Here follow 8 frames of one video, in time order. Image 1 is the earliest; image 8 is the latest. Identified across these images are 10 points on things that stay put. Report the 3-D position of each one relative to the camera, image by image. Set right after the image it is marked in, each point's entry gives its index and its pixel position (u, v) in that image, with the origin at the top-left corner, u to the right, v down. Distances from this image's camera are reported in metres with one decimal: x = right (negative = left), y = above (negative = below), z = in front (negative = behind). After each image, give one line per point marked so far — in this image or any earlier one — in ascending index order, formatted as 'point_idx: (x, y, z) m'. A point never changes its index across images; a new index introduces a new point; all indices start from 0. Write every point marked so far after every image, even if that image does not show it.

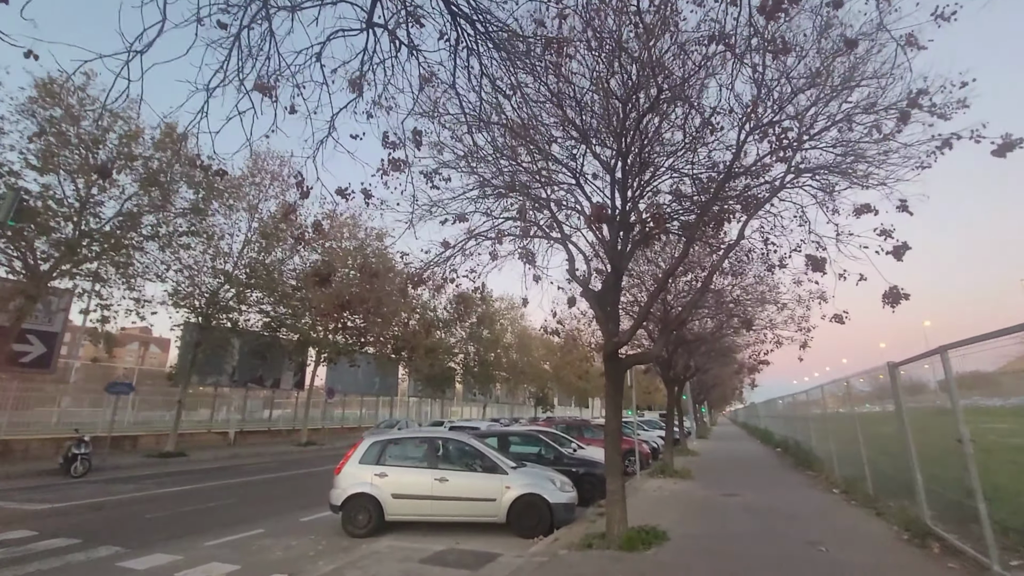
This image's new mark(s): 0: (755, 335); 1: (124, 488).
0: (+9.4, -1.8, +18.7) m
1: (-11.4, -6.0, +14.4) m
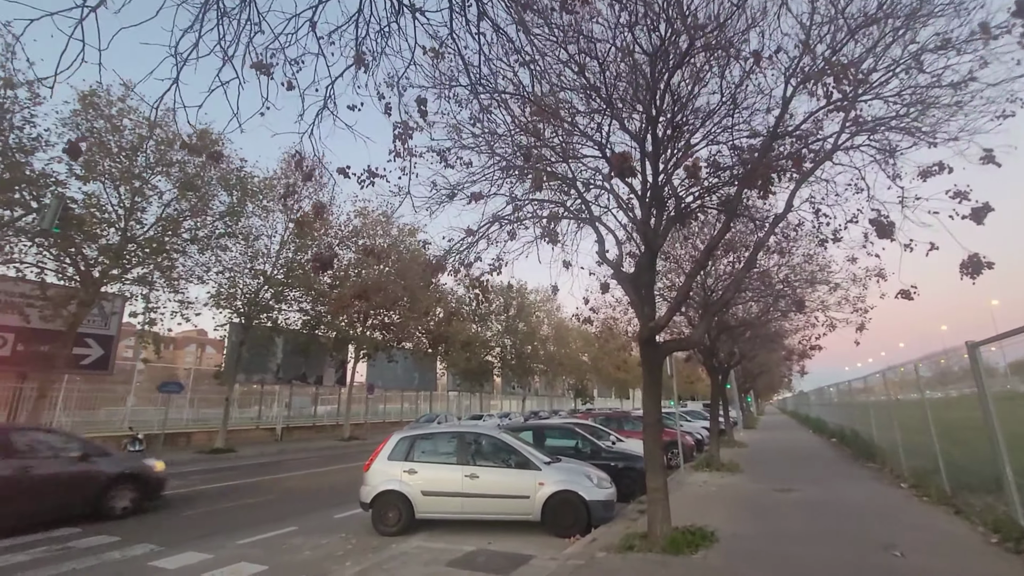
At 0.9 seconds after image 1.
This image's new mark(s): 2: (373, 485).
0: (+10.6, -1.1, +17.5) m
1: (-10.3, -6.0, +14.8) m
2: (-2.4, -3.3, +8.2) m
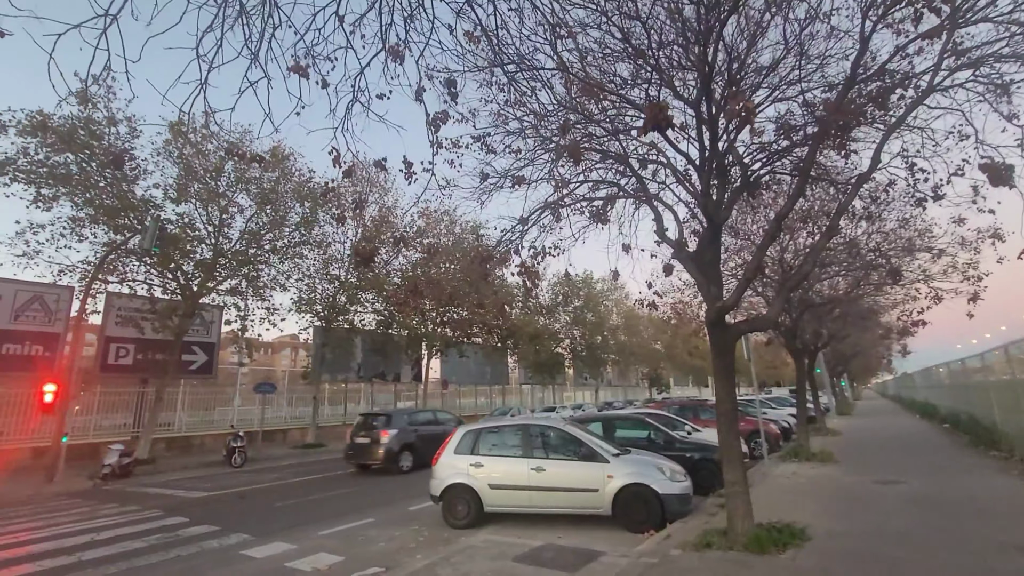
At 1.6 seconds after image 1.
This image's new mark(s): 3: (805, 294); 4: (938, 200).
0: (+12.8, -0.1, +15.7) m
1: (-8.0, -6.3, +16.0) m
2: (-1.2, -3.2, +8.3) m
3: (+8.4, 0.0, +14.0) m
4: (+6.7, +1.4, +7.6) m
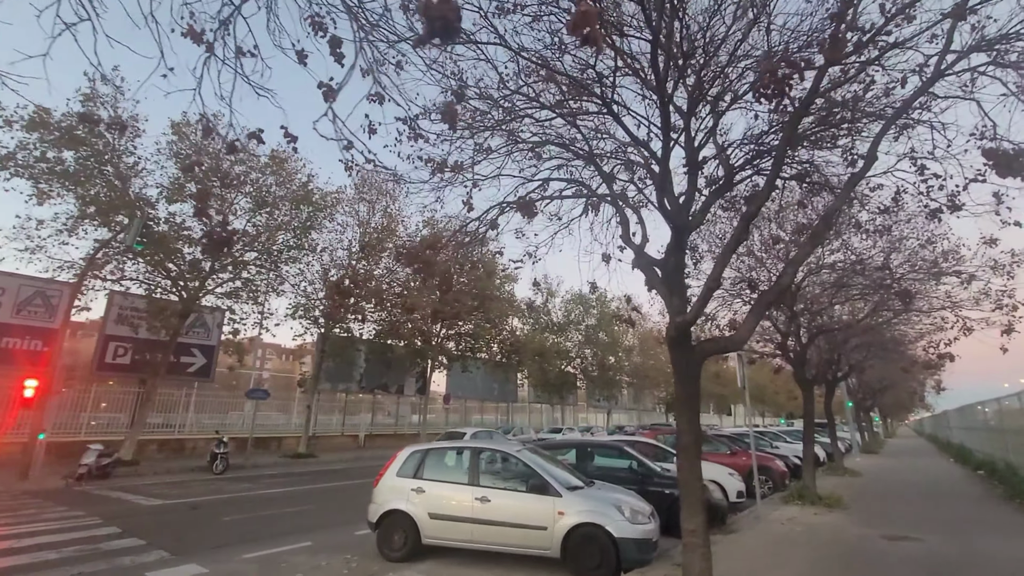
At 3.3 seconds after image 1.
0: (+12.4, -1.0, +14.3) m
1: (-8.5, -6.4, +15.4) m
2: (-2.0, -3.3, +7.4) m
3: (+7.9, -0.7, +12.8) m
4: (+6.0, +1.0, +6.6) m
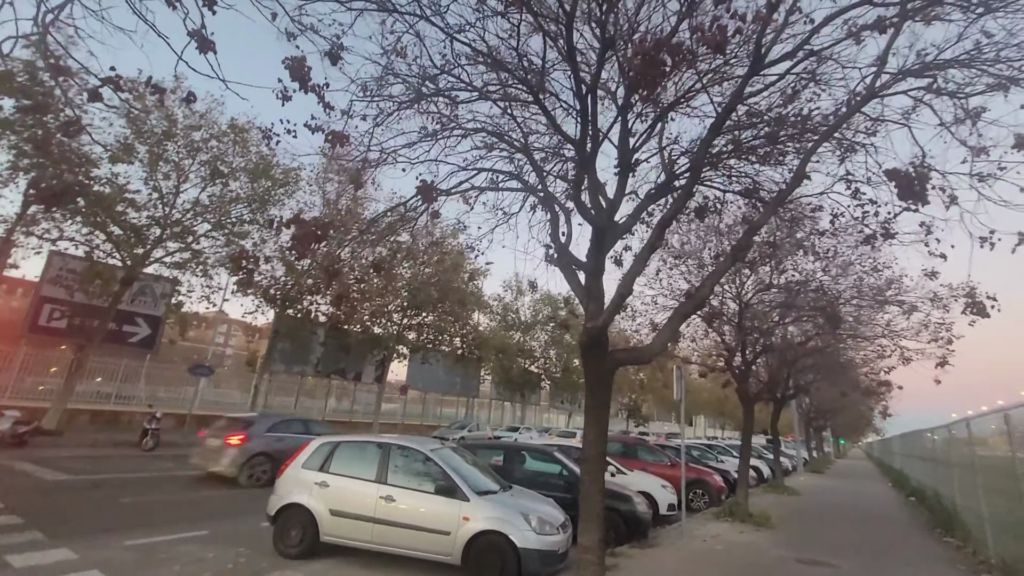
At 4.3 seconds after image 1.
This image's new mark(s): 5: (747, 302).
0: (+10.9, -1.8, +14.5) m
1: (-10.4, -5.4, +14.7) m
2: (-3.4, -3.0, +7.0) m
3: (+6.6, -1.1, +12.8) m
4: (+5.1, +0.7, +6.5) m
5: (+6.1, -0.4, +12.8) m
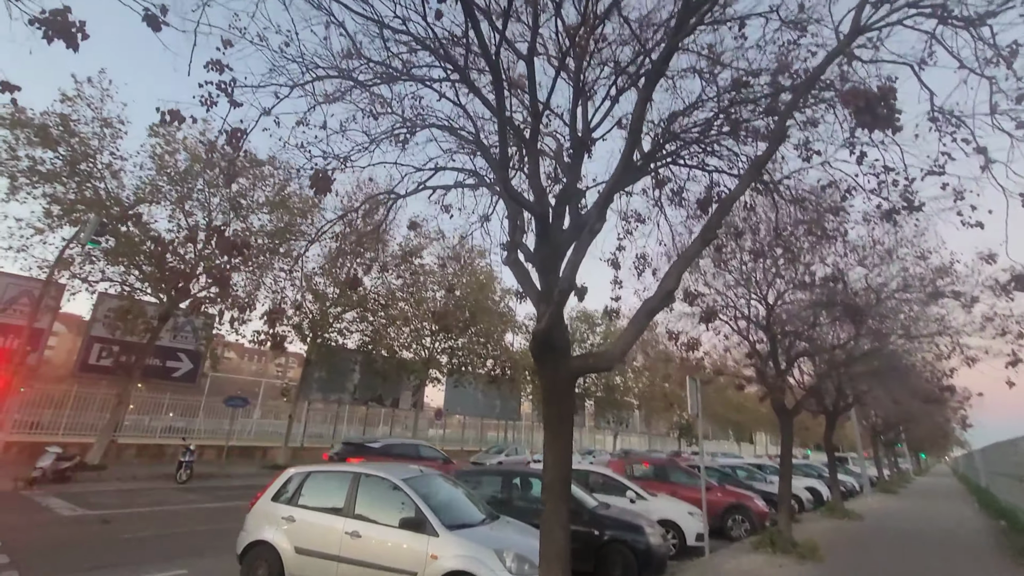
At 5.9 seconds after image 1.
0: (+11.3, -1.6, +12.8) m
1: (-9.8, -6.4, +14.8) m
2: (-3.6, -3.3, +6.6) m
3: (+6.7, -1.1, +11.6) m
4: (+4.5, +0.9, +5.5) m
5: (+6.3, -0.4, +11.6) m
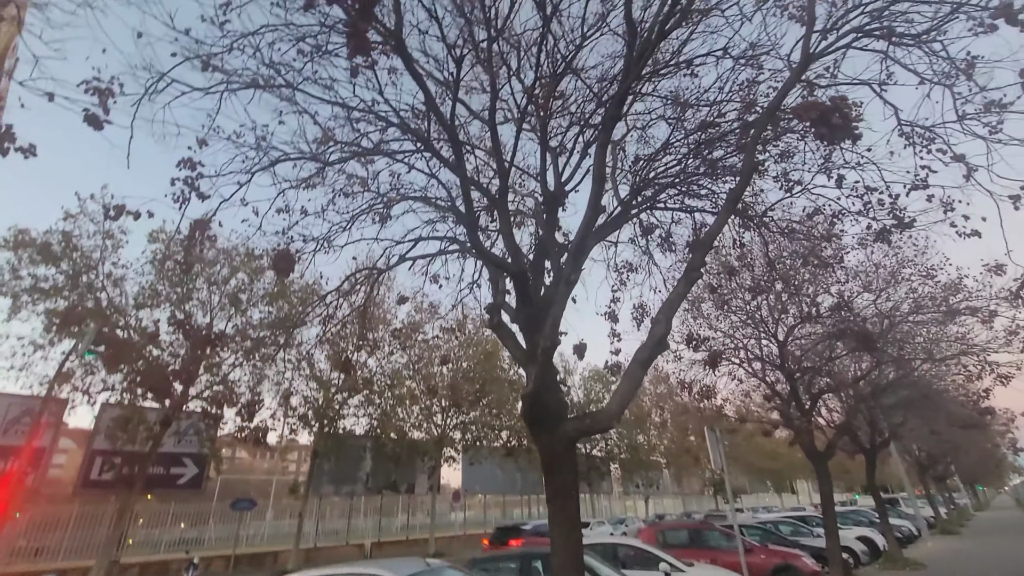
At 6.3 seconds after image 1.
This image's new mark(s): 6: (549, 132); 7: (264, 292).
0: (+11.4, -2.0, +12.1) m
1: (-8.9, -9.3, +13.6) m
2: (-3.3, -4.5, +5.9) m
3: (+6.8, -1.9, +11.0) m
4: (+4.3, +0.6, +5.3) m
5: (+6.3, -1.2, +11.2) m
6: (+0.4, +1.6, +5.0) m
7: (-10.2, -0.2, +19.9) m
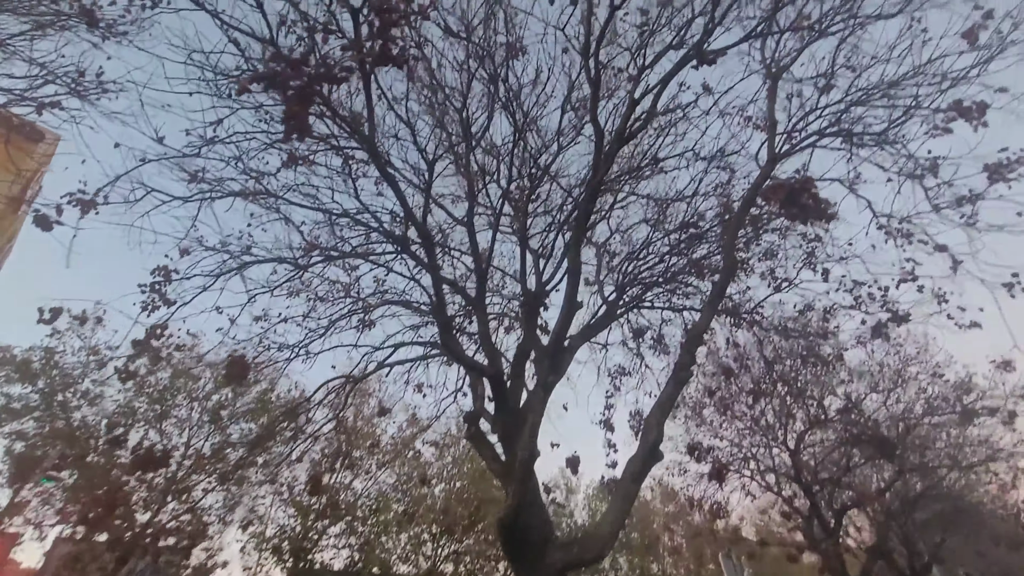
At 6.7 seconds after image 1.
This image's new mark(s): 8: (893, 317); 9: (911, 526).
0: (+11.2, -4.4, +11.2) m
1: (-9.0, -12.2, +10.9) m
2: (-3.4, -5.6, +4.5) m
3: (+6.7, -4.1, +10.1) m
4: (+4.1, -0.4, +5.1) m
5: (+6.1, -3.5, +10.4) m
6: (+0.2, +0.6, +5.0) m
7: (-10.4, -4.7, +19.1) m
8: (+4.1, -0.3, +5.2) m
9: (+10.4, -6.2, +12.6) m
